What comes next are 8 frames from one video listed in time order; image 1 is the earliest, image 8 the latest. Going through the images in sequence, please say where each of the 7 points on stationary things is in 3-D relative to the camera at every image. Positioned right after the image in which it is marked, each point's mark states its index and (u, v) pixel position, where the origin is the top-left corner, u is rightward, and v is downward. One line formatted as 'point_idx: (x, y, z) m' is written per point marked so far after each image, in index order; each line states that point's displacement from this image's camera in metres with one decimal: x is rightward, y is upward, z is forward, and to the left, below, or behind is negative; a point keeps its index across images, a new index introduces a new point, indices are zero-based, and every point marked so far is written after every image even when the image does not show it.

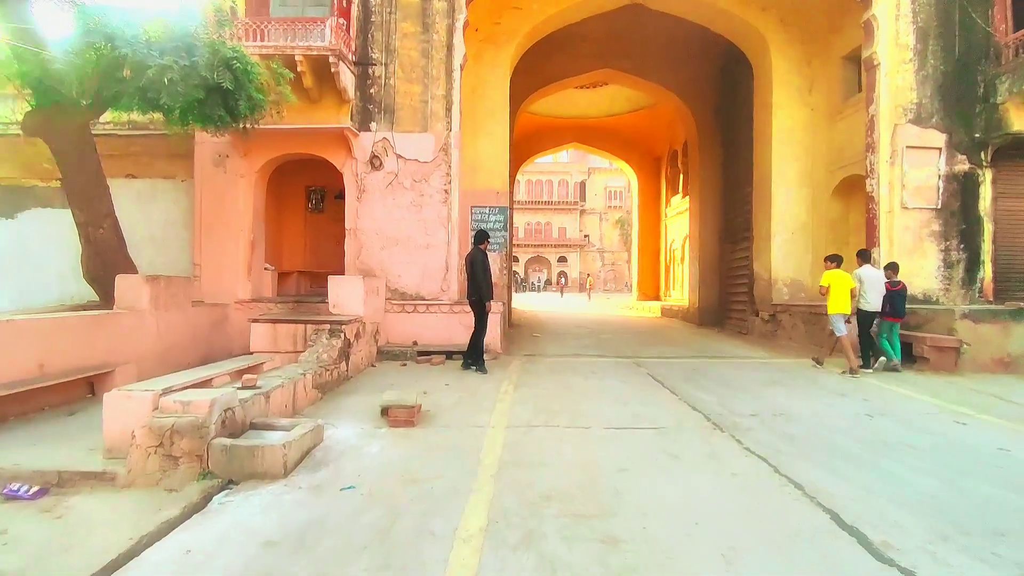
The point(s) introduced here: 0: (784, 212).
0: (+4.9, +1.4, +10.0) m
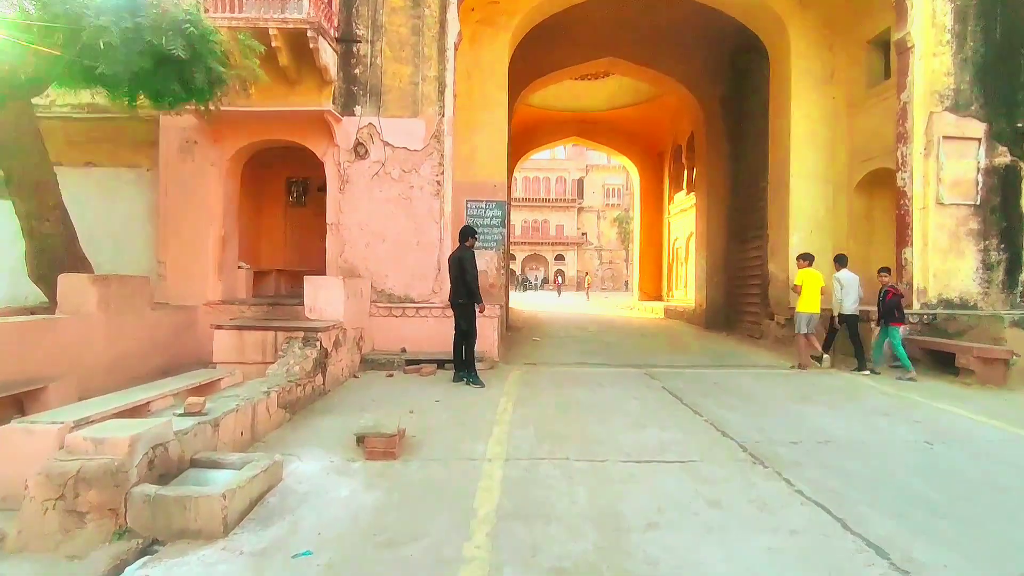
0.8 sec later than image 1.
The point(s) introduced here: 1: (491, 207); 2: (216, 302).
0: (+4.8, +1.3, +9.3) m
1: (-0.3, +1.3, +9.0) m
2: (-3.9, -0.2, +7.2) m
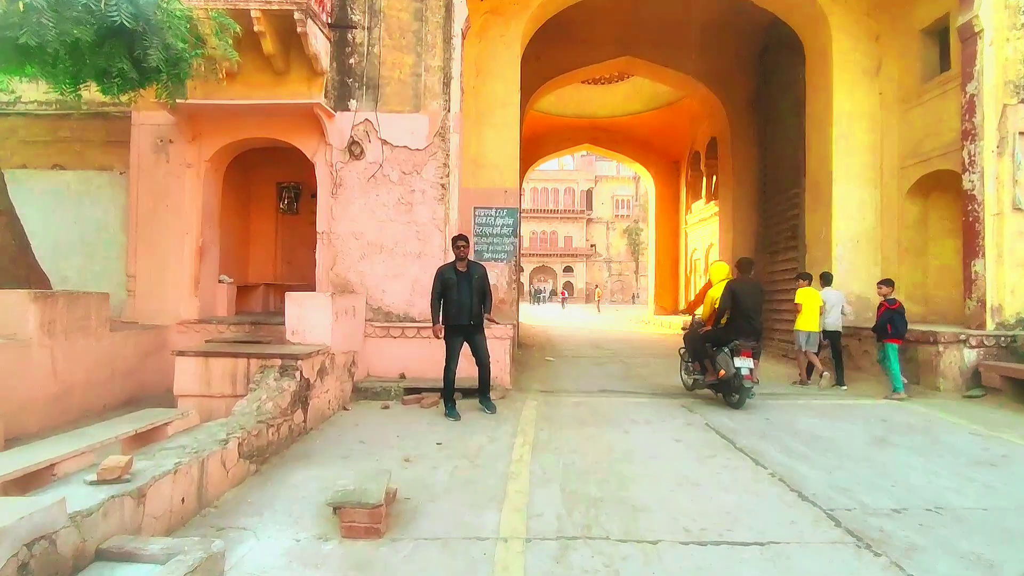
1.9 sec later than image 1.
0: (+5.0, +1.1, +8.3) m
1: (-0.2, +1.1, +8.2) m
2: (-3.7, -0.4, +6.4) m
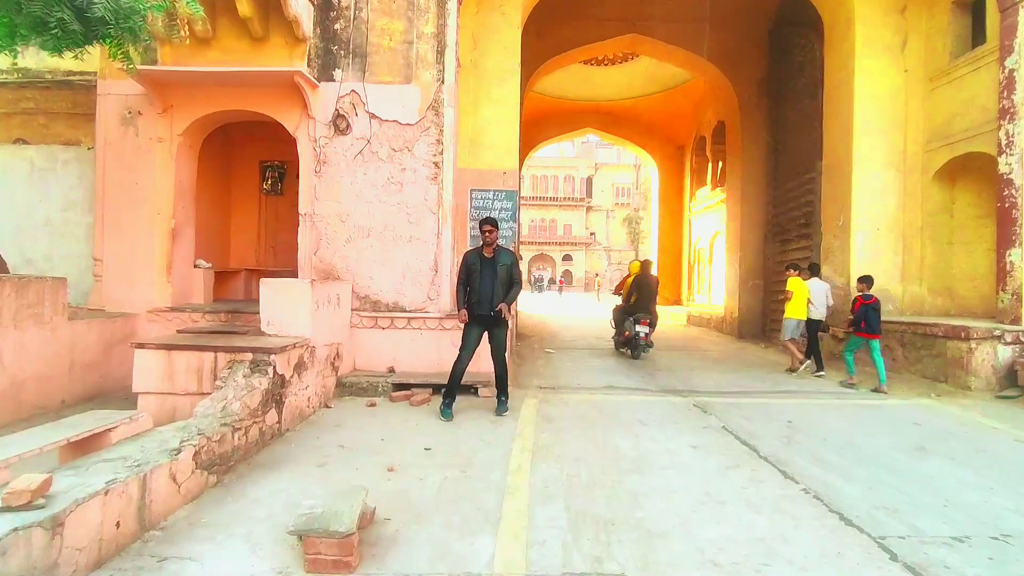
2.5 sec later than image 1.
0: (+5.0, +1.2, +7.8) m
1: (-0.2, +1.2, +7.6) m
2: (-3.7, -0.2, +5.9) m
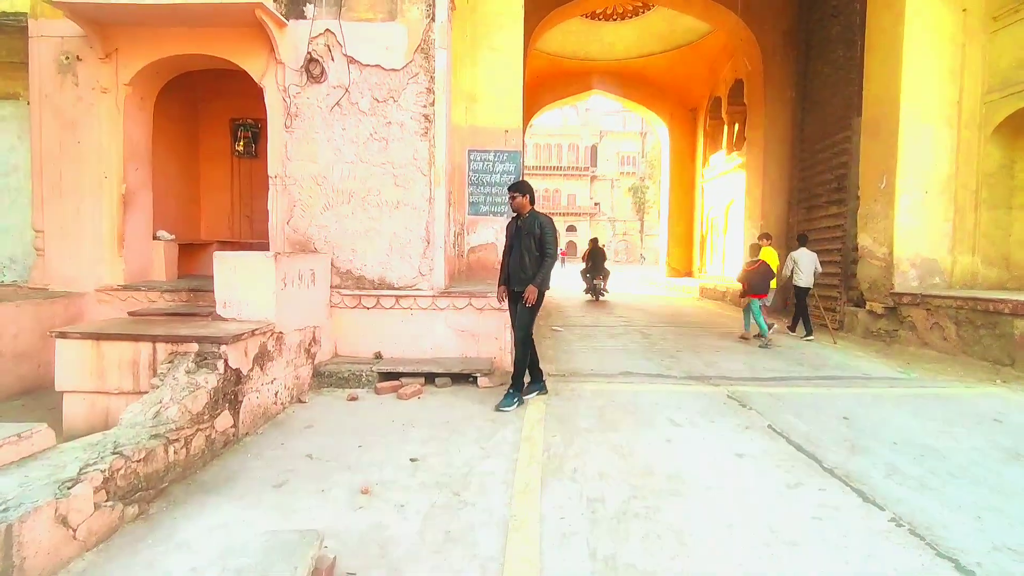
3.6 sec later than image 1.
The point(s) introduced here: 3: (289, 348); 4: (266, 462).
0: (+5.0, +1.6, +7.0) m
1: (-0.1, +1.6, +6.8) m
2: (-3.7, 0.0, +5.1) m
3: (-1.7, -0.5, +4.2) m
4: (-1.4, -1.0, +3.2) m
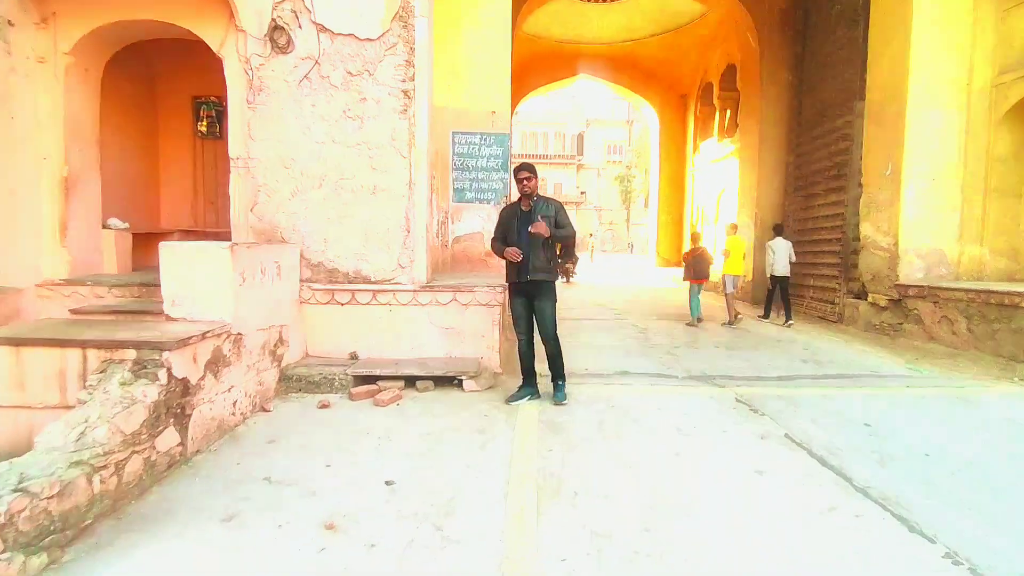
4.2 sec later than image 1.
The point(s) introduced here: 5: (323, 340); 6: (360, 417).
0: (+4.9, +1.7, +6.6) m
1: (-0.3, +1.7, +6.3) m
2: (-3.8, +0.1, +4.6) m
3: (-1.8, -0.4, +3.8) m
4: (-1.5, -1.0, +2.8) m
5: (-1.6, -0.4, +4.7) m
6: (-1.0, -0.9, +3.8) m
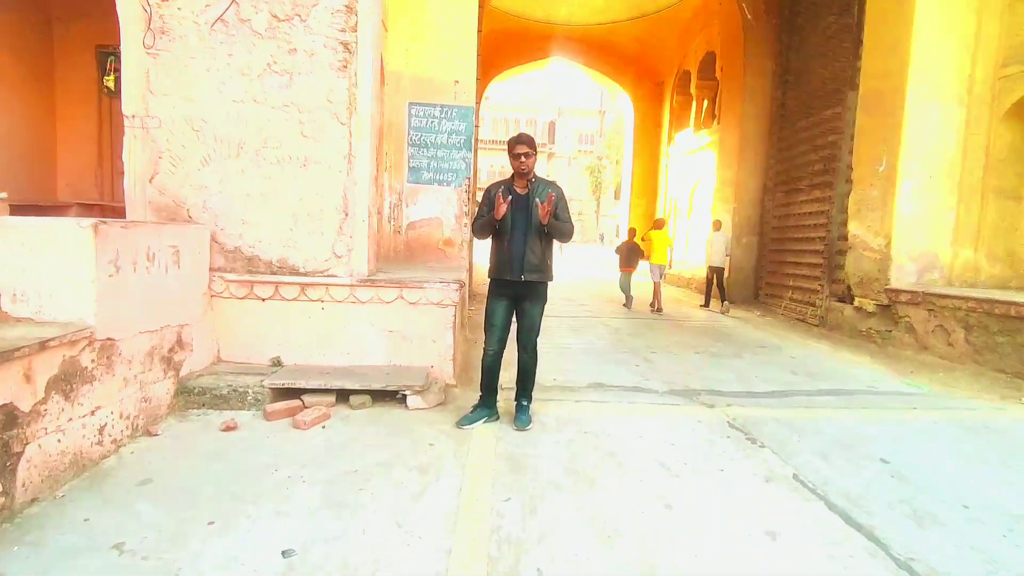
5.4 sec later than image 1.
0: (+4.5, +1.6, +6.1) m
1: (-0.6, +1.7, +5.5) m
2: (-4.1, +0.2, +3.7) m
3: (-2.0, -0.4, +2.9) m
4: (-1.7, -1.0, +2.0) m
5: (-1.9, -0.4, +3.9) m
6: (-1.3, -0.9, +3.0) m
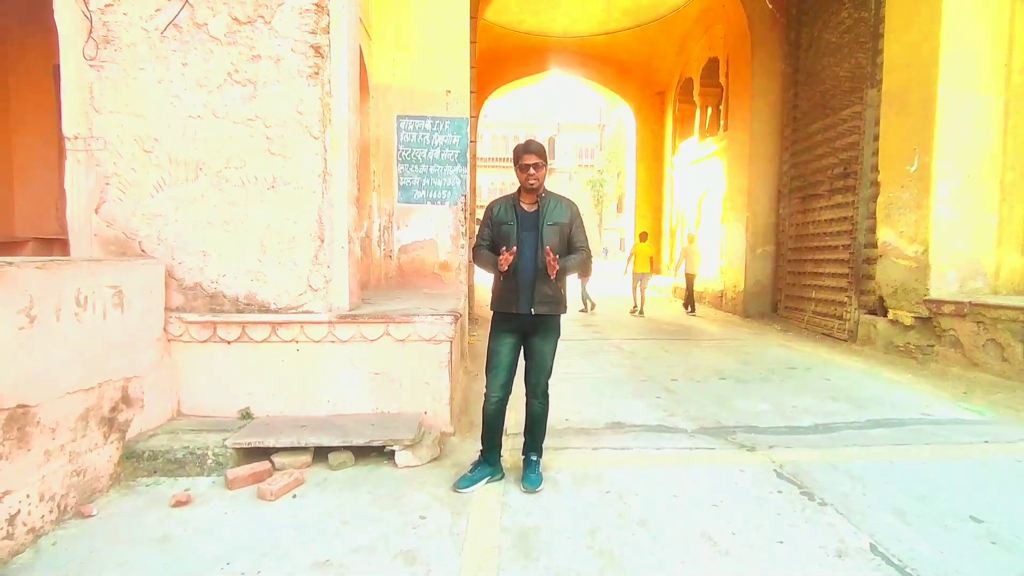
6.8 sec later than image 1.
0: (+4.5, +1.5, +5.6) m
1: (-0.6, +1.5, +5.1) m
2: (-4.0, -0.1, +3.2) m
3: (-2.0, -0.6, +2.4) m
4: (-1.7, -1.2, +1.5) m
5: (-1.9, -0.6, +3.4) m
6: (-1.3, -1.1, +2.5) m
